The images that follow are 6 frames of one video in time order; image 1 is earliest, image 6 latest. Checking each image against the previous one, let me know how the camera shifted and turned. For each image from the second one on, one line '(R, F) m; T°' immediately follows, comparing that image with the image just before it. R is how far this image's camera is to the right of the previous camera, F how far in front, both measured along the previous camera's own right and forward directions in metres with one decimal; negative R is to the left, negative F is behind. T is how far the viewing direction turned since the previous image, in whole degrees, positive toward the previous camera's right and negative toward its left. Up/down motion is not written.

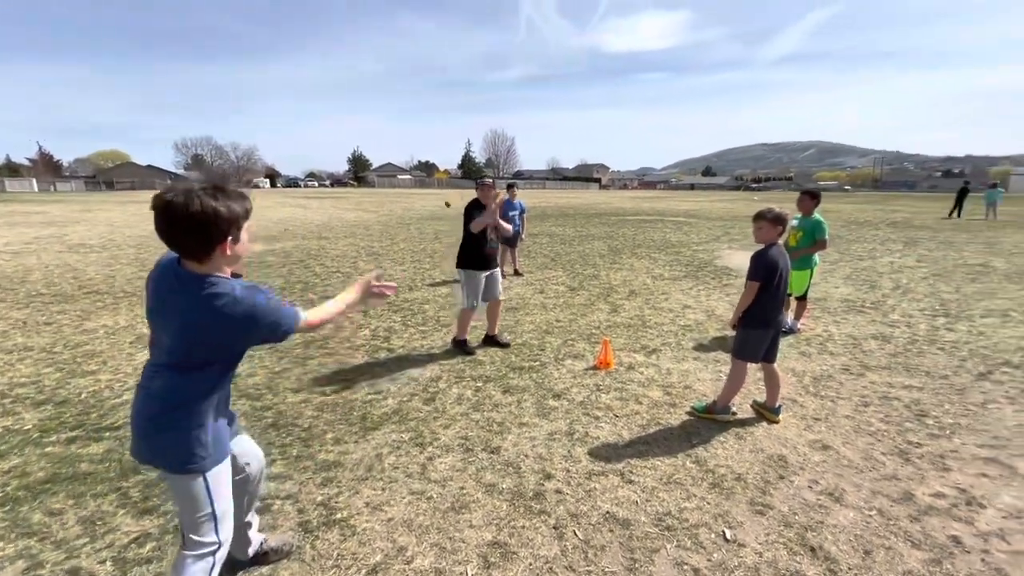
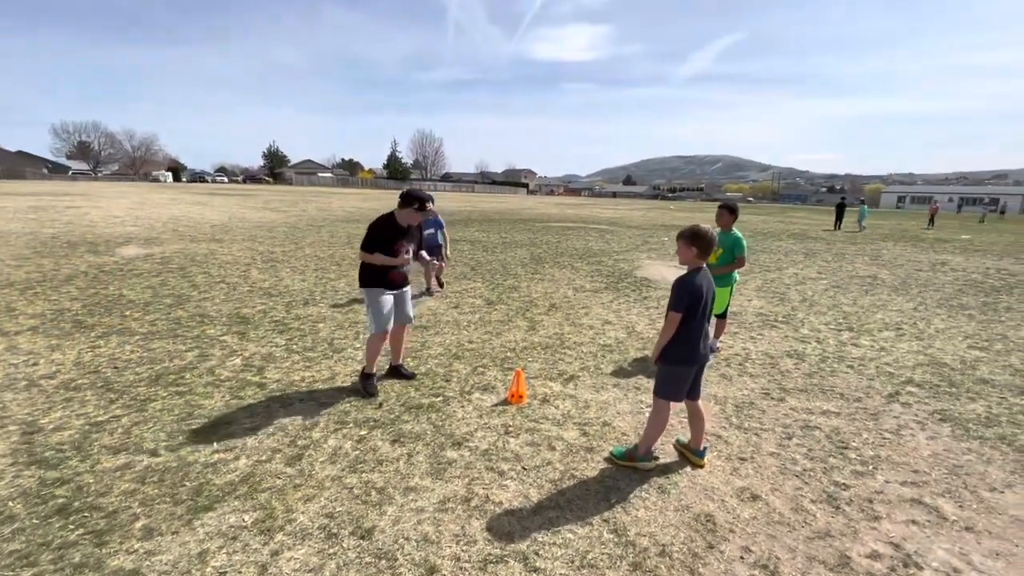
(+0.3, +0.7) m; +9°
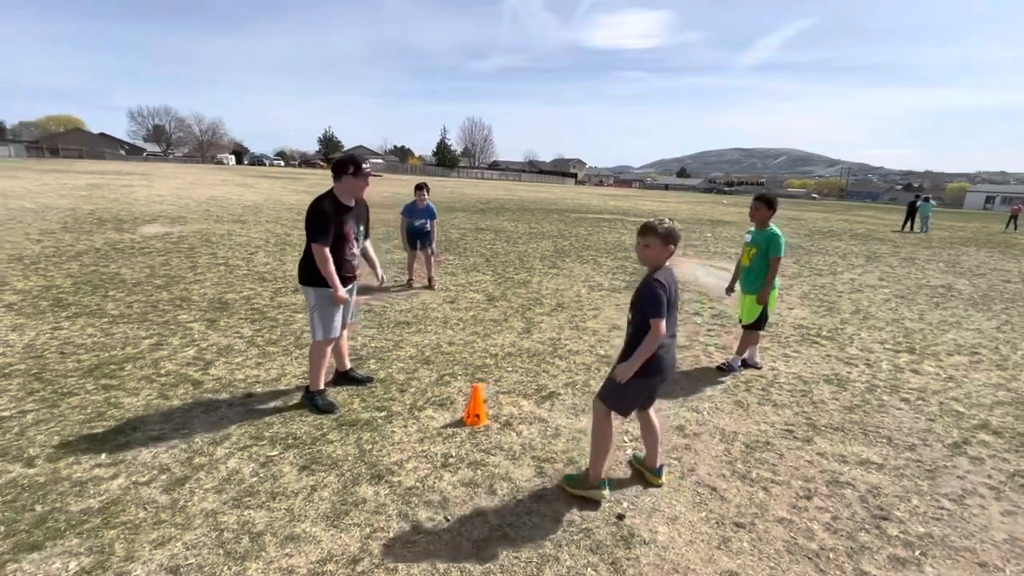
(+0.7, +0.8) m; -5°
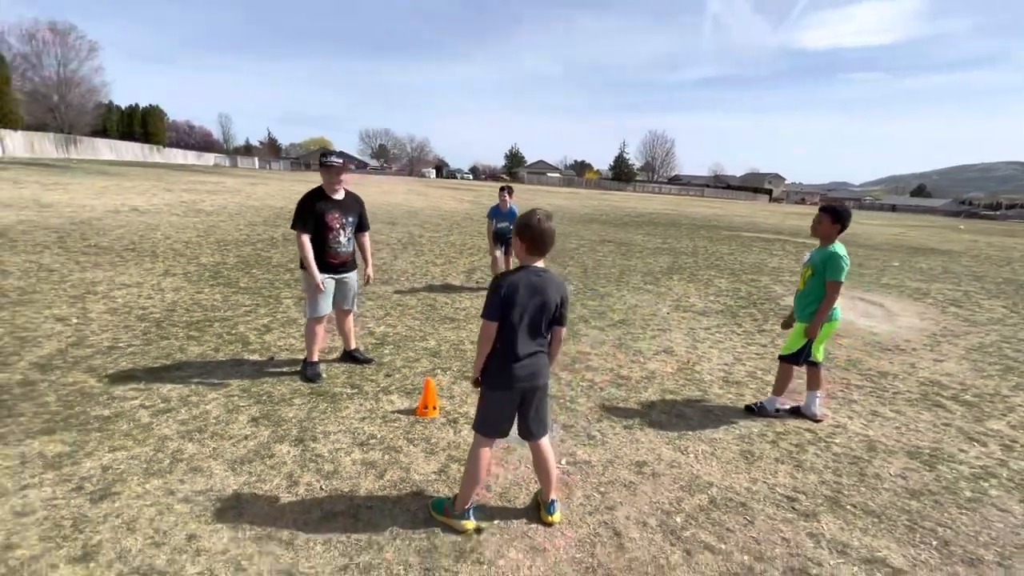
(+1.6, +0.3) m; -20°
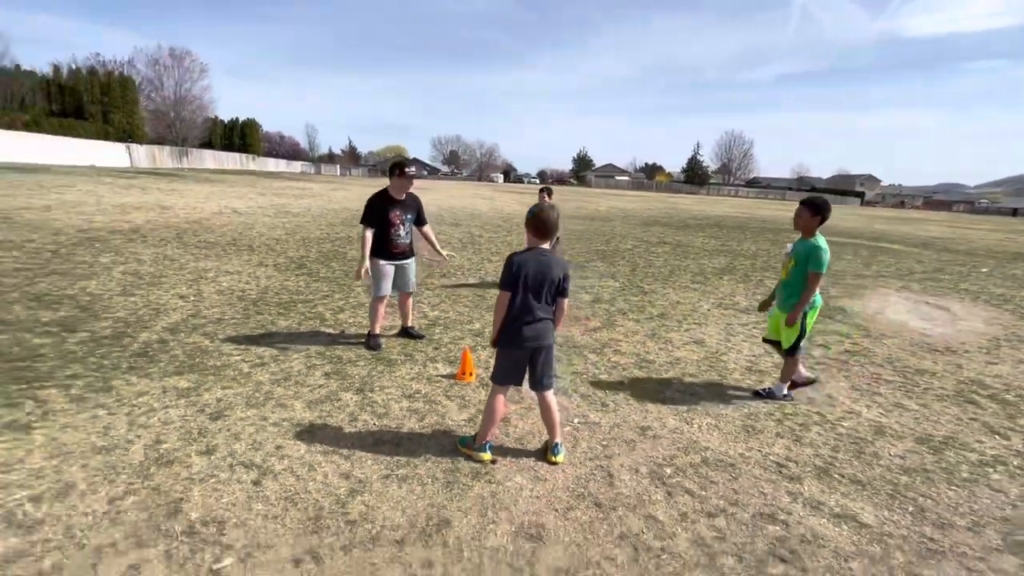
(+0.4, -0.6) m; -8°
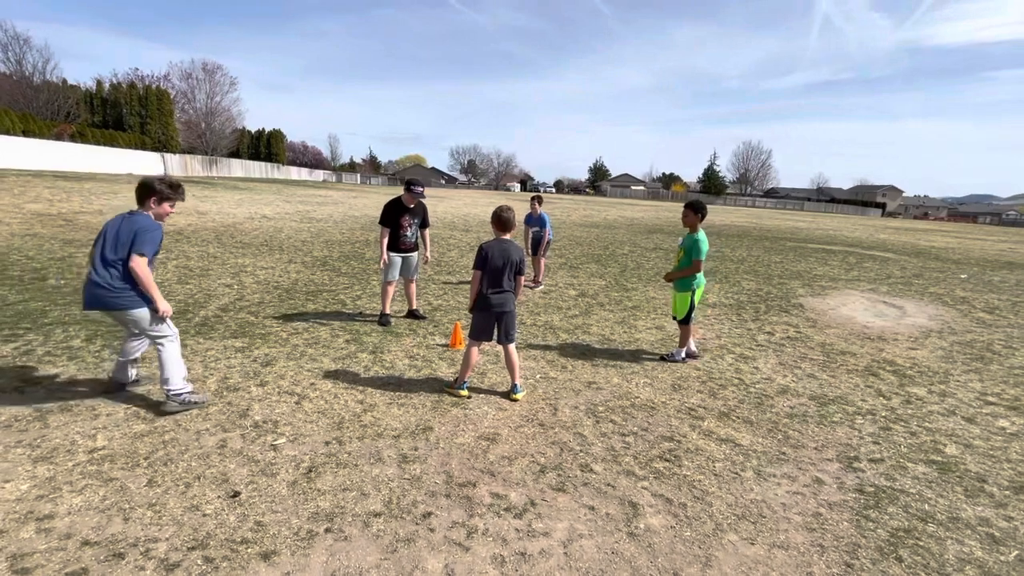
(+0.4, -1.1) m; -2°
